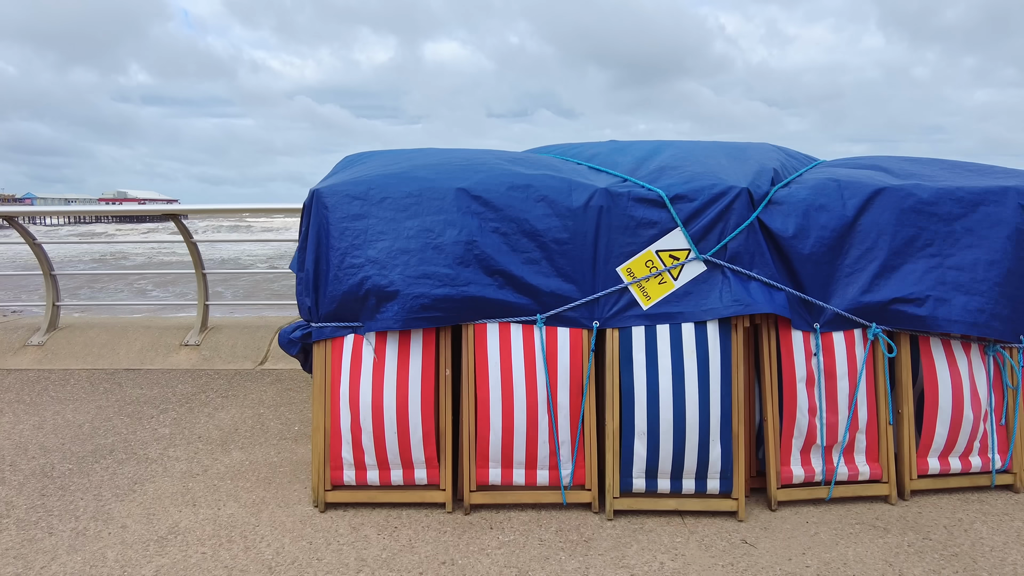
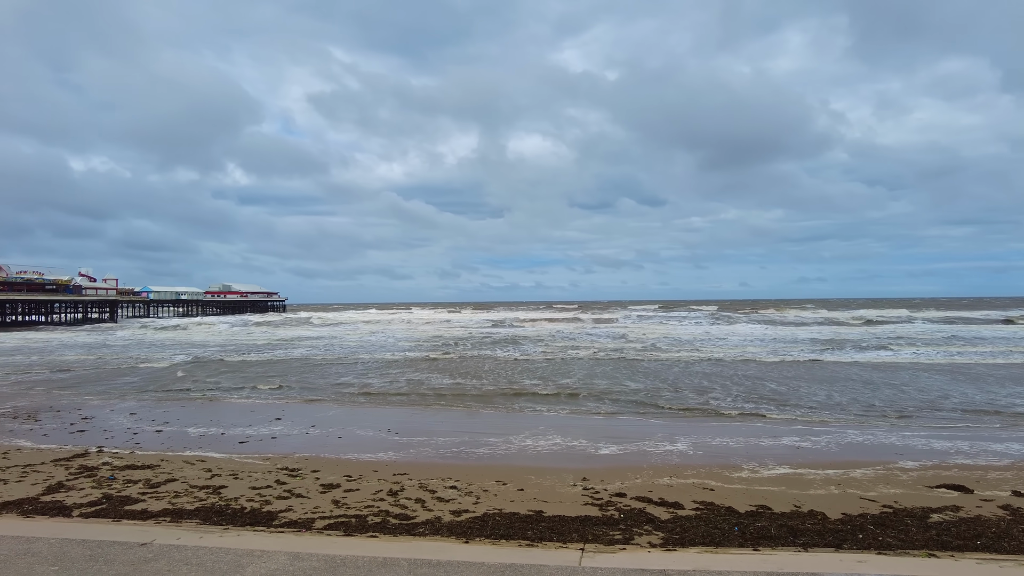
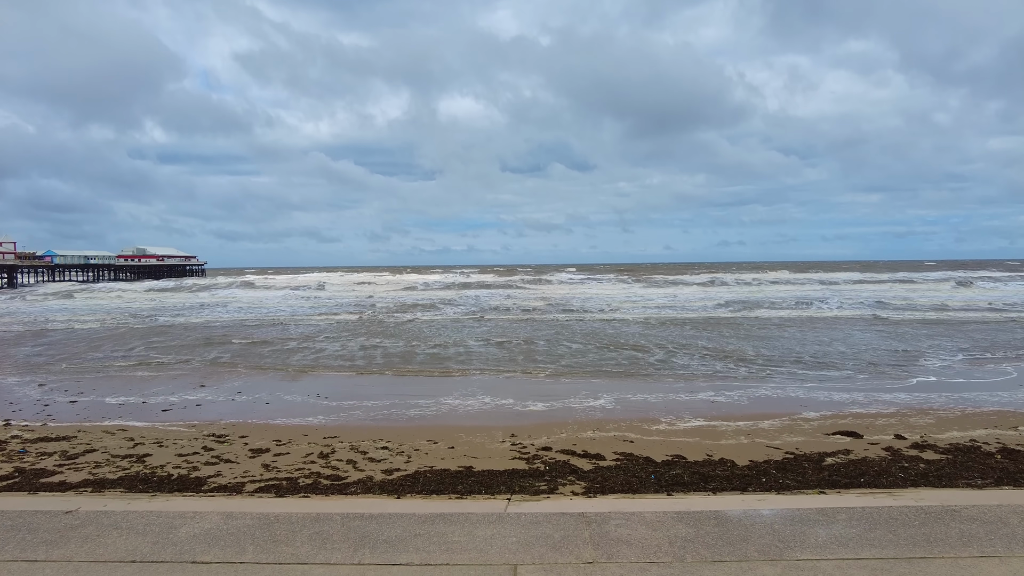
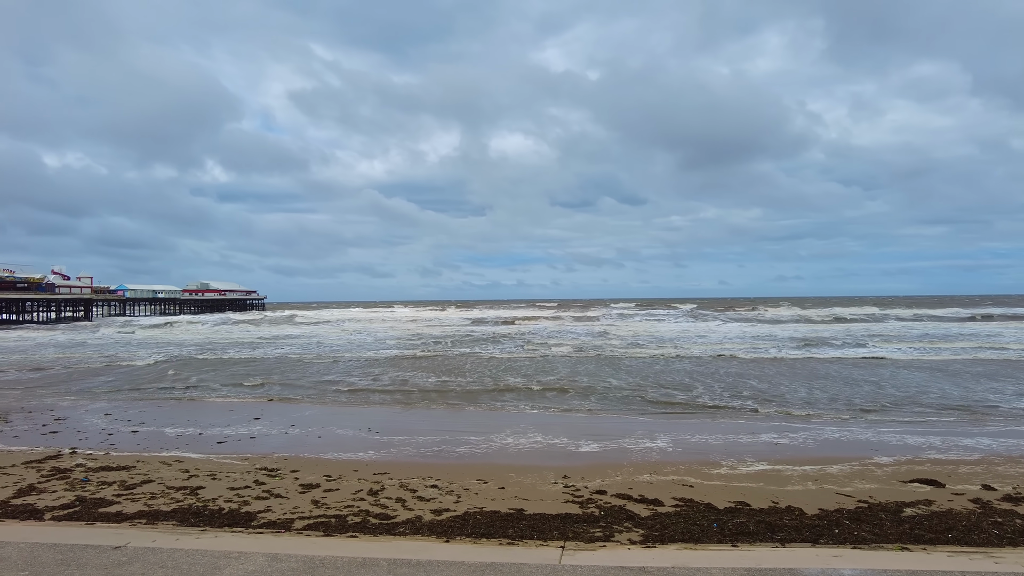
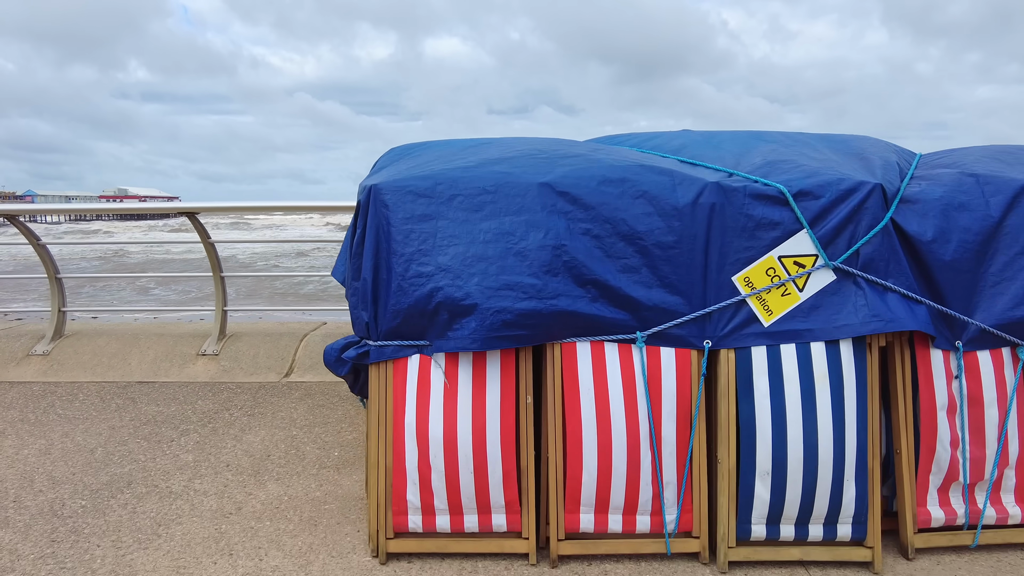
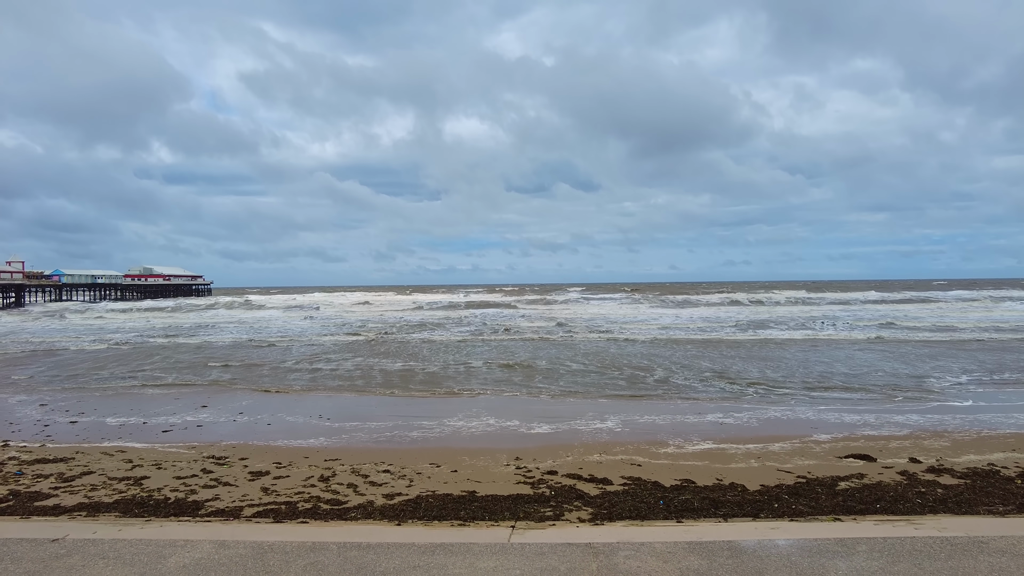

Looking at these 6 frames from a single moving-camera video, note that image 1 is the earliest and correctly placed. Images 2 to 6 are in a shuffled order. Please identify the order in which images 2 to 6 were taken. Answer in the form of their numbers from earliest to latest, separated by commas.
5, 3, 6, 4, 2
